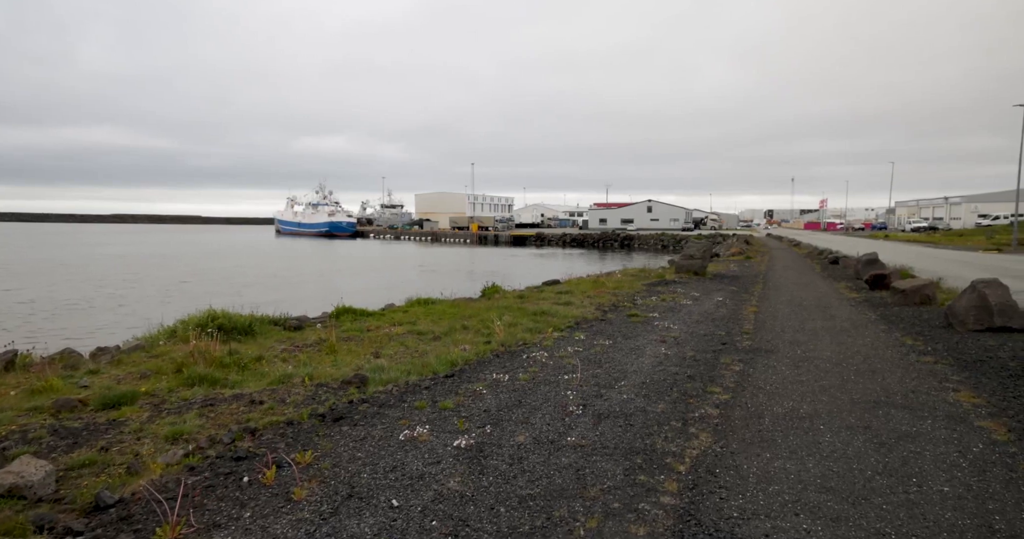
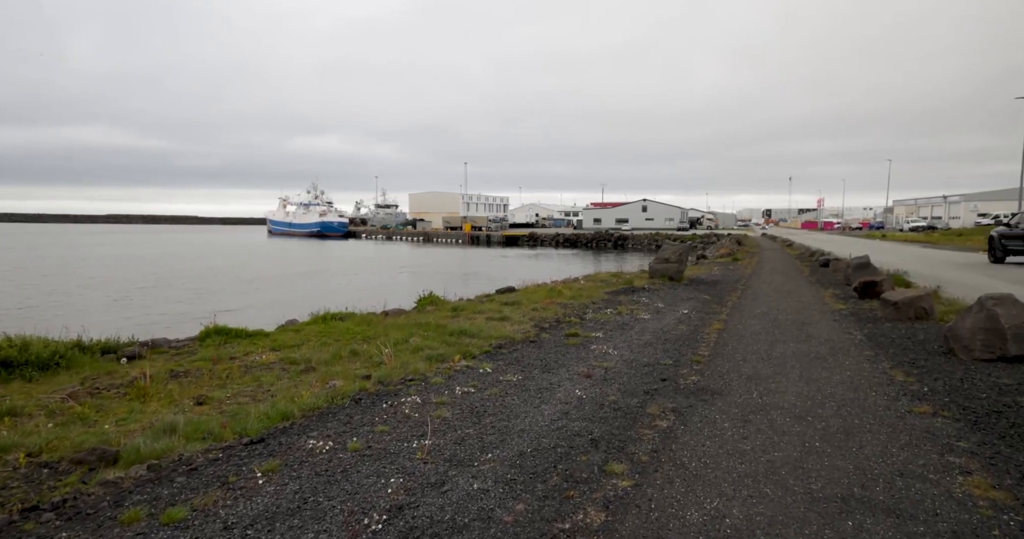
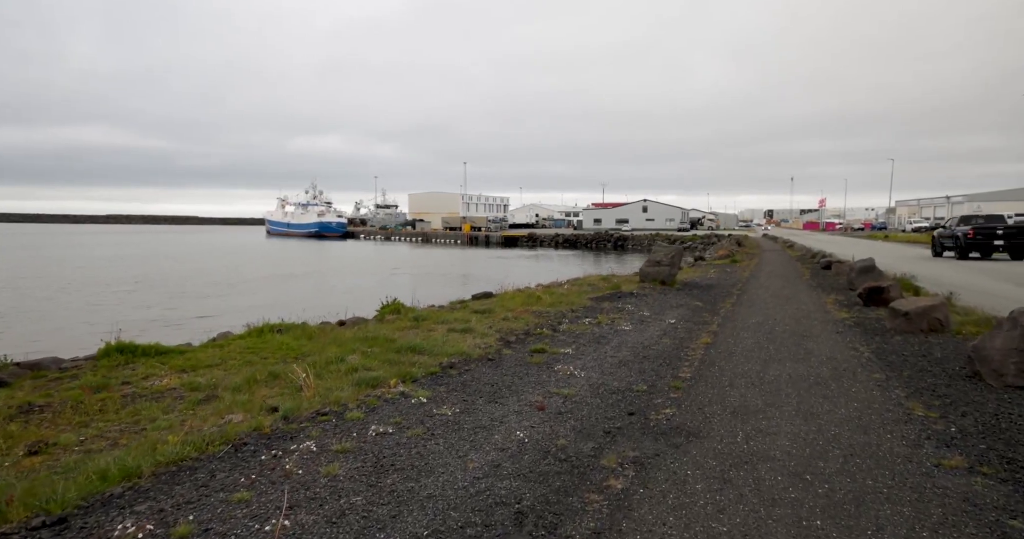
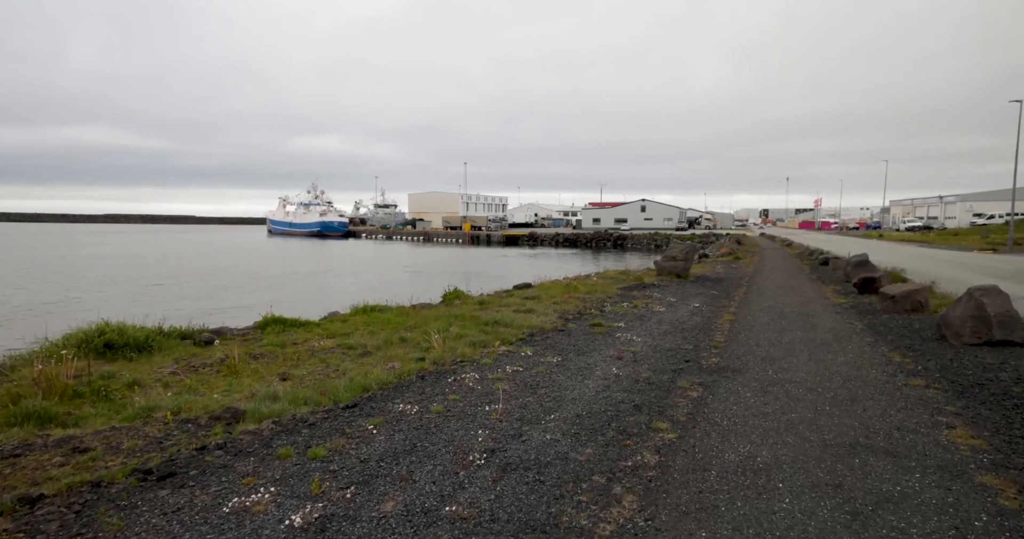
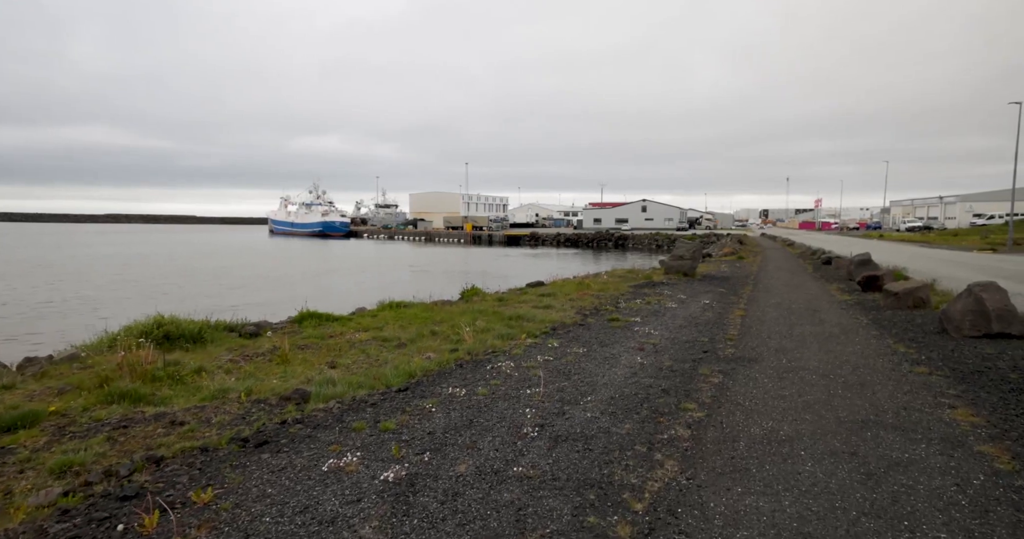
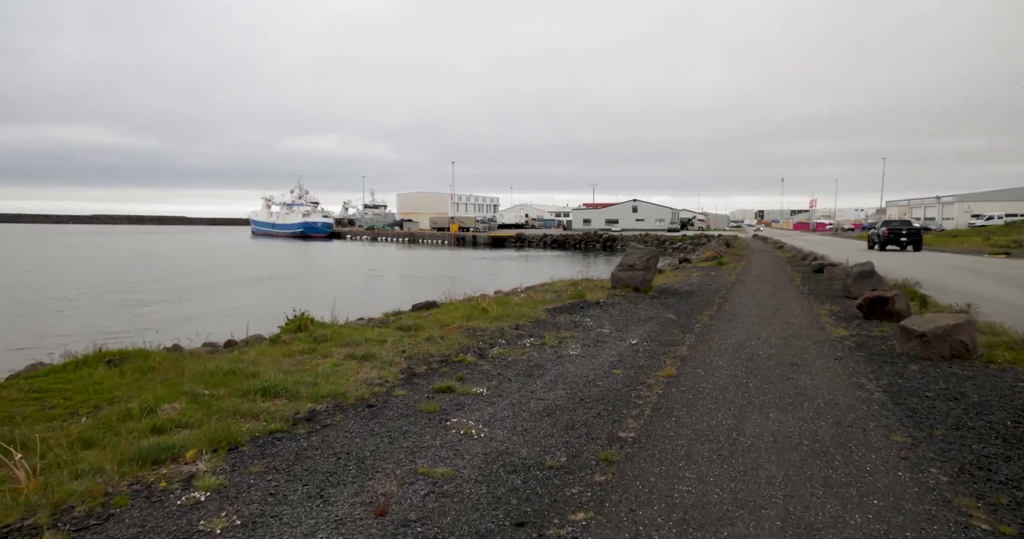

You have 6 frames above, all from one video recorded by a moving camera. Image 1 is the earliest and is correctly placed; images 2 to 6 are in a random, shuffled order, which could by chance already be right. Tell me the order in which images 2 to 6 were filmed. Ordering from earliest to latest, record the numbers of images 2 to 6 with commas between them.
5, 4, 2, 3, 6
